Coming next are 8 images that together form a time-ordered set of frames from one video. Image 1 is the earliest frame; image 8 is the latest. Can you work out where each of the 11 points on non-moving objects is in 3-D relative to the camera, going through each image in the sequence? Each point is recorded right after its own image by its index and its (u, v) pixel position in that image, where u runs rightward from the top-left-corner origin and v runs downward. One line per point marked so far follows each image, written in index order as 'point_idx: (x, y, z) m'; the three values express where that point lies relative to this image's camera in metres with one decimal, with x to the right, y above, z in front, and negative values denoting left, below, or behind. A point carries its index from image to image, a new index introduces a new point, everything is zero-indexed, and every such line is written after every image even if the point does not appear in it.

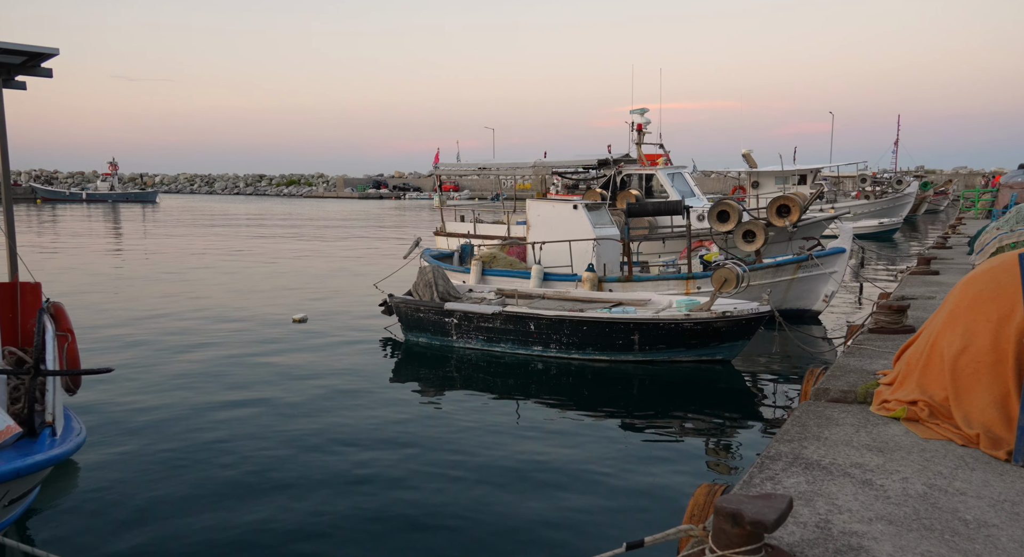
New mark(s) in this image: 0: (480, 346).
0: (-0.4, -0.8, +10.2) m
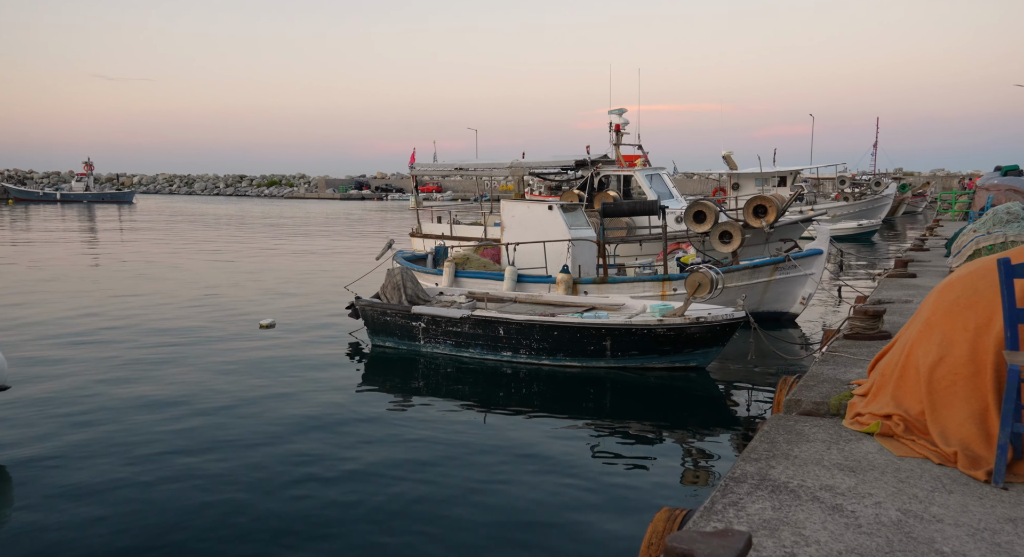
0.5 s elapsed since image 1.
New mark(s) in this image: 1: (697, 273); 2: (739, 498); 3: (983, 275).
0: (-0.8, -0.9, +9.9) m
1: (+2.0, +0.1, +8.9) m
2: (+0.9, -0.9, +3.4) m
3: (+2.4, 0.0, +4.2) m
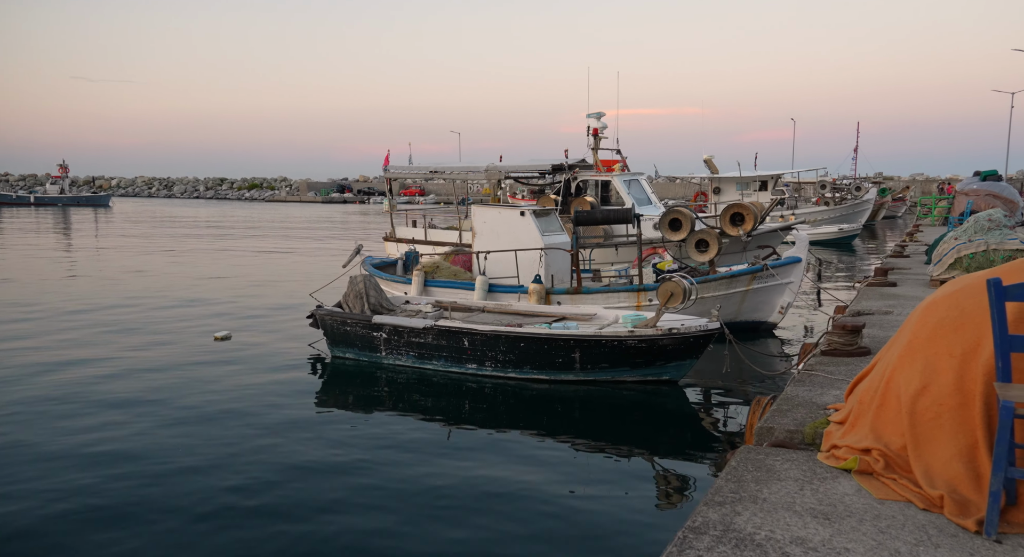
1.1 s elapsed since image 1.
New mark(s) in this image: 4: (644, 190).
0: (-1.2, -1.0, +9.5) m
1: (+1.6, 0.0, +8.5) m
2: (+0.7, -1.0, +3.0) m
3: (+2.1, -0.1, +3.8) m
4: (+2.9, +2.0, +18.0) m
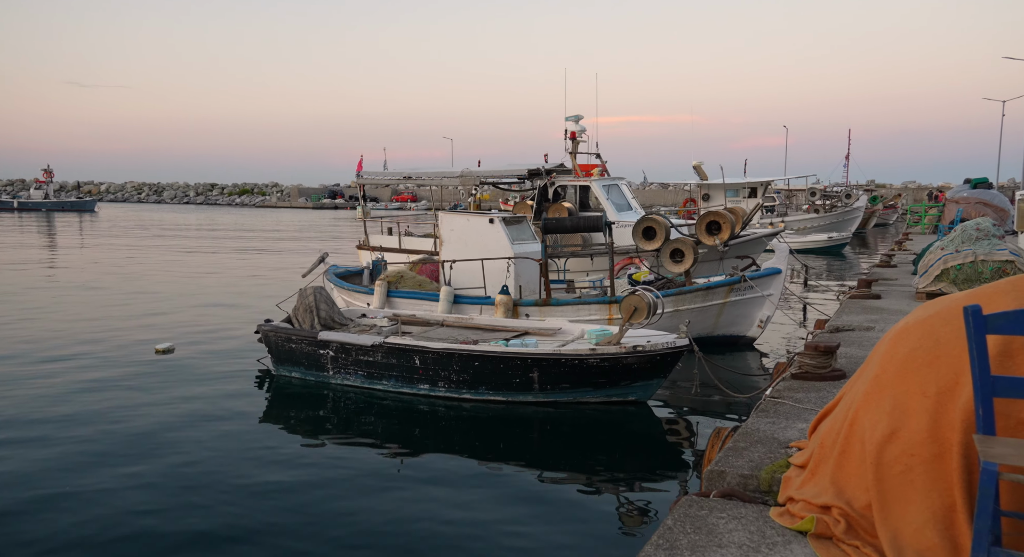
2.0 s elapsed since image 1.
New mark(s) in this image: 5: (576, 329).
0: (-1.6, -1.1, +8.9) m
1: (+1.2, -0.2, +7.9) m
2: (+0.3, -1.1, +2.4) m
3: (+1.7, -0.2, +3.2) m
4: (+2.4, +1.8, +17.5) m
5: (+0.7, -0.6, +9.4) m
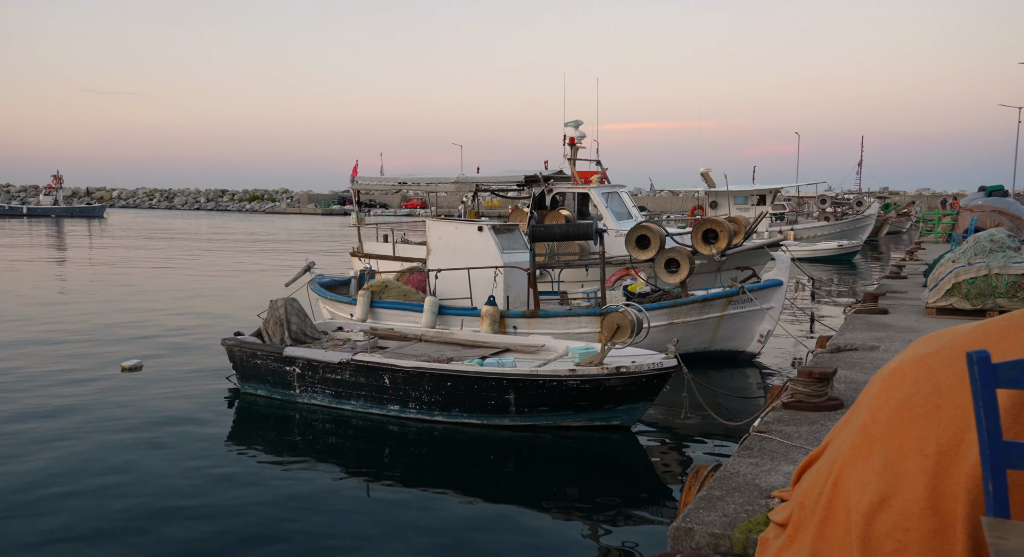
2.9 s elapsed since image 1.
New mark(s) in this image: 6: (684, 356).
0: (-1.9, -1.3, +8.3) m
1: (+0.9, -0.3, +7.3) m
2: (-0.1, -1.2, +1.8) m
3: (+1.4, -0.3, +2.6) m
4: (+2.3, +1.6, +16.9) m
5: (+0.5, -0.7, +8.8) m
6: (+2.3, -1.0, +10.9) m
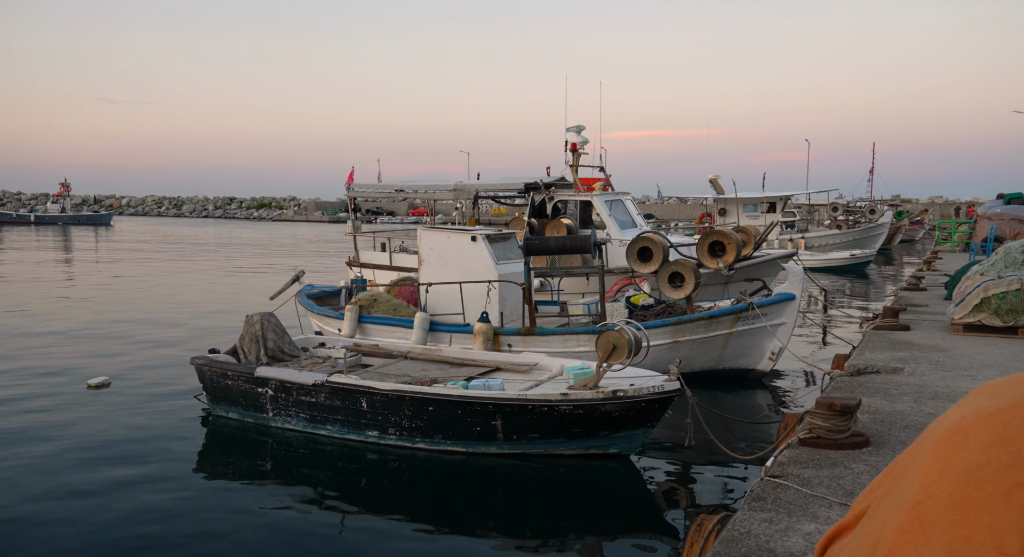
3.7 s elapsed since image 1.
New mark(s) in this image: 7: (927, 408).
0: (-2.0, -1.4, +7.7) m
1: (+0.8, -0.4, +6.6) m
2: (-0.2, -1.3, +1.1) m
3: (+1.2, -0.3, +1.9) m
4: (+2.3, +1.3, +16.2) m
5: (+0.4, -0.9, +8.1) m
6: (+2.2, -1.2, +10.2) m
7: (+2.9, -0.9, +5.7) m
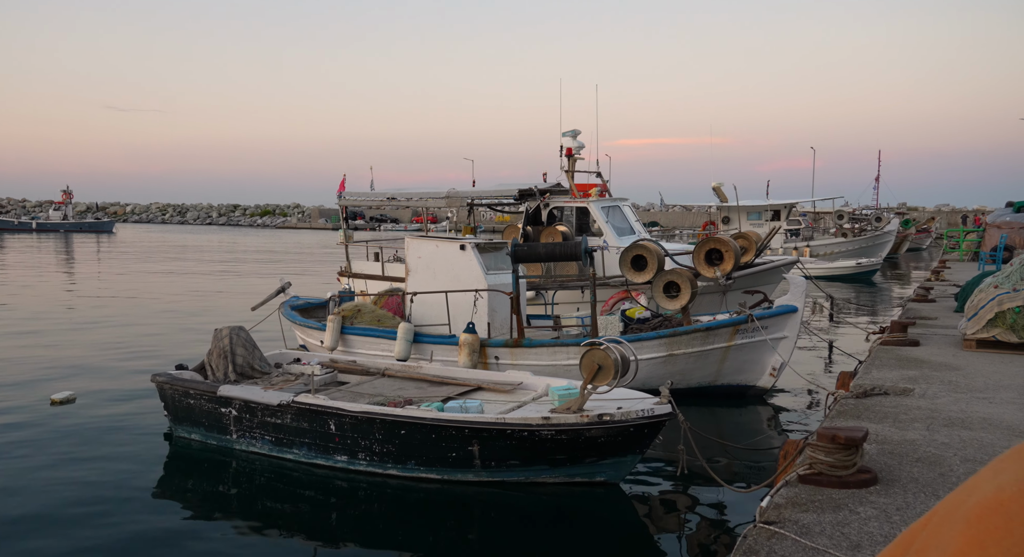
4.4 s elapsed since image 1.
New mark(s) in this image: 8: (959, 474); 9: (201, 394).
0: (-2.1, -1.5, +7.2) m
1: (+0.6, -0.5, +6.1) m
2: (-0.4, -1.3, +0.6) m
3: (+1.0, -0.4, +1.4) m
4: (+2.2, +1.1, +15.7) m
5: (+0.3, -1.0, +7.6) m
6: (+2.1, -1.3, +9.7) m
7: (+2.7, -1.0, +5.2) m
8: (+2.4, -1.1, +4.4) m
9: (-2.8, -1.0, +7.4) m
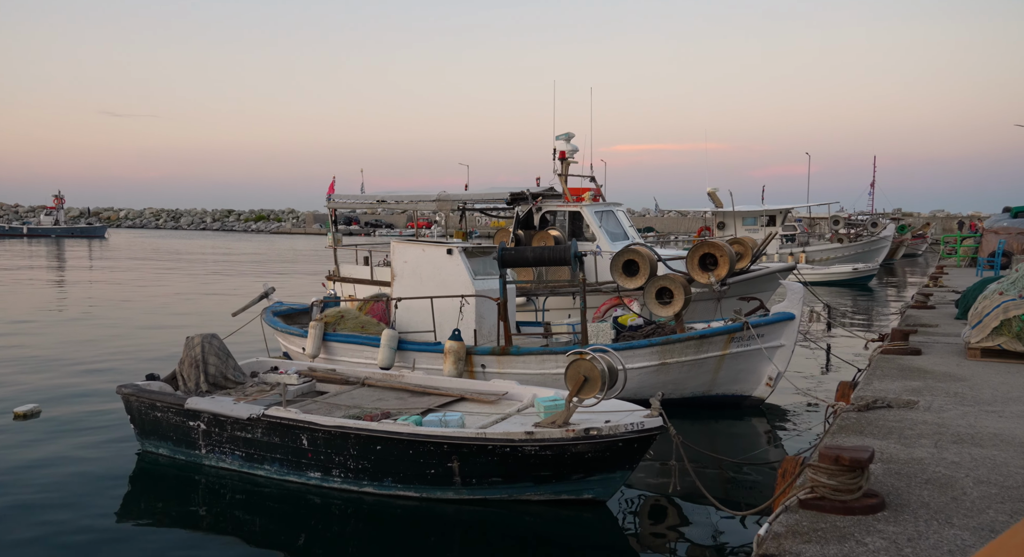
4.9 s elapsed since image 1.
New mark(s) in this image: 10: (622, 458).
0: (-2.3, -1.6, +6.8) m
1: (+0.5, -0.6, +5.8) m
2: (-0.5, -1.3, +0.3) m
3: (+0.9, -0.4, +1.1) m
4: (+2.0, +1.0, +15.4) m
5: (+0.1, -1.0, +7.3) m
6: (+1.9, -1.4, +9.3) m
7: (+2.6, -1.0, +4.8) m
8: (+2.3, -1.1, +4.1) m
9: (-2.9, -1.1, +7.0) m
10: (+0.8, -1.3, +6.0) m
